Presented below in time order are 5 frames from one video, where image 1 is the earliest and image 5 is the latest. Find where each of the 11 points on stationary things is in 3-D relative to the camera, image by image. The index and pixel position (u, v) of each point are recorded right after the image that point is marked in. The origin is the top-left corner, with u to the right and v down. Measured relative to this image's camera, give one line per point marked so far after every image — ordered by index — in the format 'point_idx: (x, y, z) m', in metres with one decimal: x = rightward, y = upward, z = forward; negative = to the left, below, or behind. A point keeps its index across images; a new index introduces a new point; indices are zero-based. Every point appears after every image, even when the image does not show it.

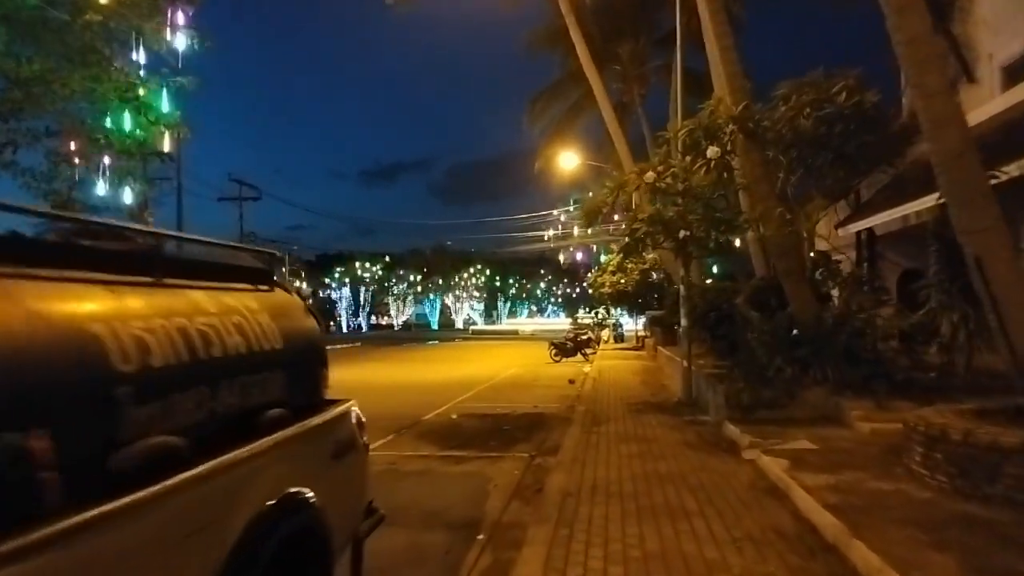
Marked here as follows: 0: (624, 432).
0: (+2.2, -2.8, +15.4) m
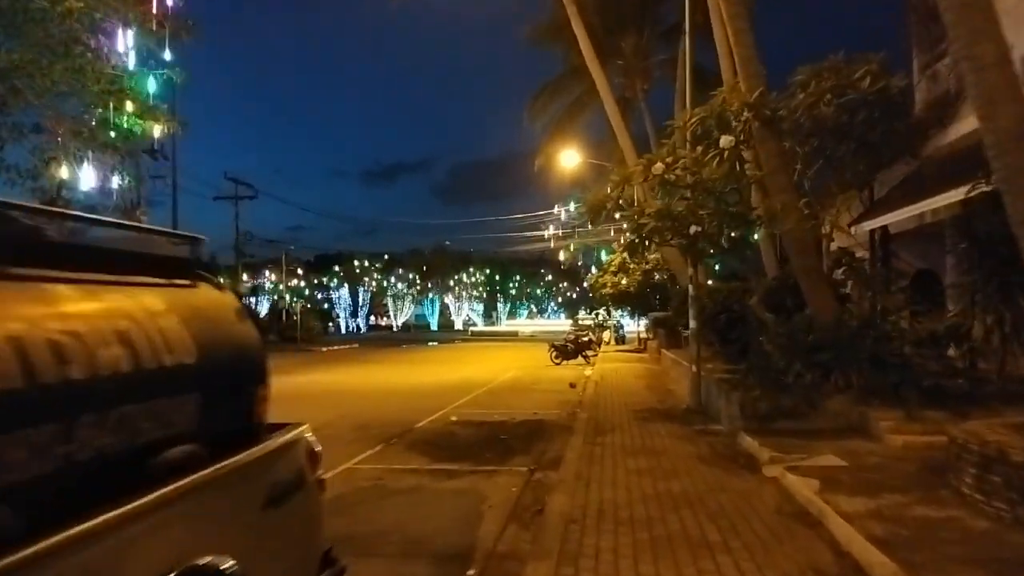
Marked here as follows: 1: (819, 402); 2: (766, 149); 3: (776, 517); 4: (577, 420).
0: (+2.1, -2.8, +14.2) m
1: (+5.6, -2.1, +14.4) m
2: (+4.9, +2.7, +15.5) m
3: (+3.0, -2.6, +8.9) m
4: (+1.5, -3.1, +18.5) m
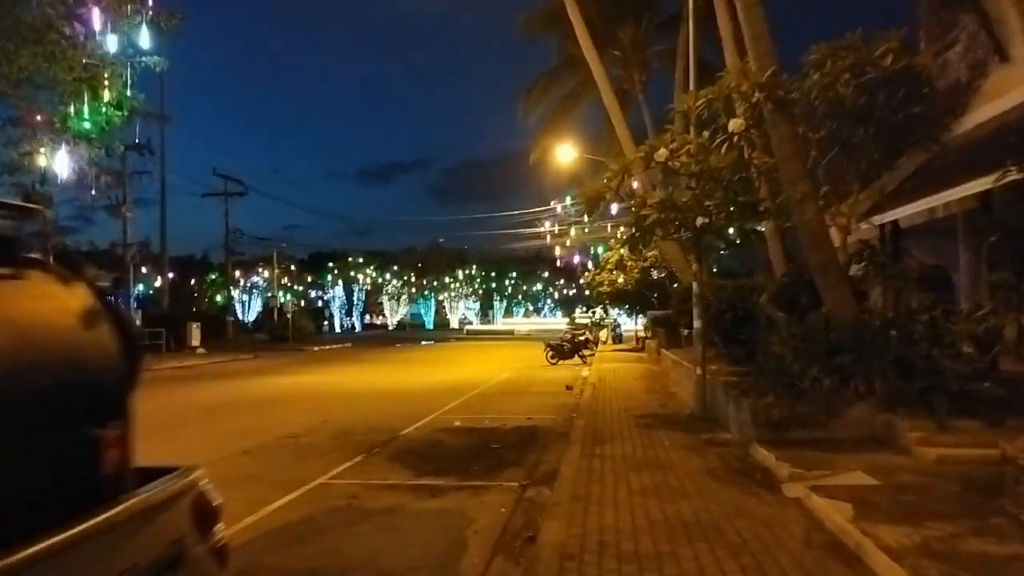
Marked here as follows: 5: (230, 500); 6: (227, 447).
0: (+2.0, -2.7, +13.0) m
1: (+5.4, -2.0, +13.2) m
2: (+4.8, +2.8, +14.2) m
3: (+2.8, -2.5, +7.7) m
4: (+1.4, -3.0, +17.2) m
5: (-4.2, -3.1, +11.7) m
6: (-5.9, -3.4, +16.5) m
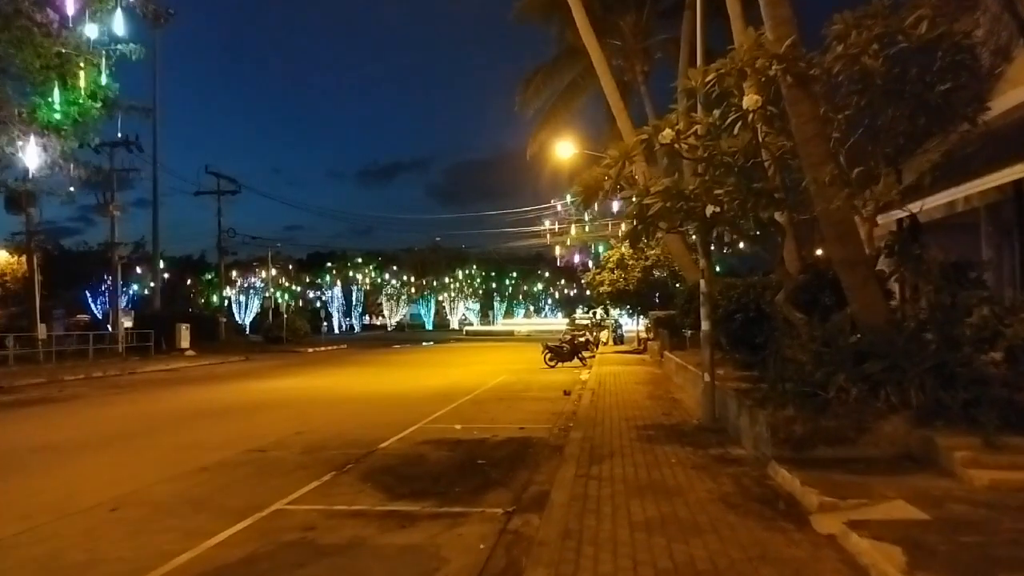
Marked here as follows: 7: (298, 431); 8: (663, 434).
0: (+1.8, -2.7, +11.4) m
1: (+5.2, -2.0, +11.6) m
2: (+4.6, +2.8, +12.6) m
3: (+2.6, -2.5, +6.1) m
4: (+1.1, -3.0, +15.7) m
5: (-4.4, -3.1, +10.1) m
6: (-6.2, -3.3, +14.9) m
7: (-5.1, -3.4, +18.9) m
8: (+2.9, -2.8, +15.3) m
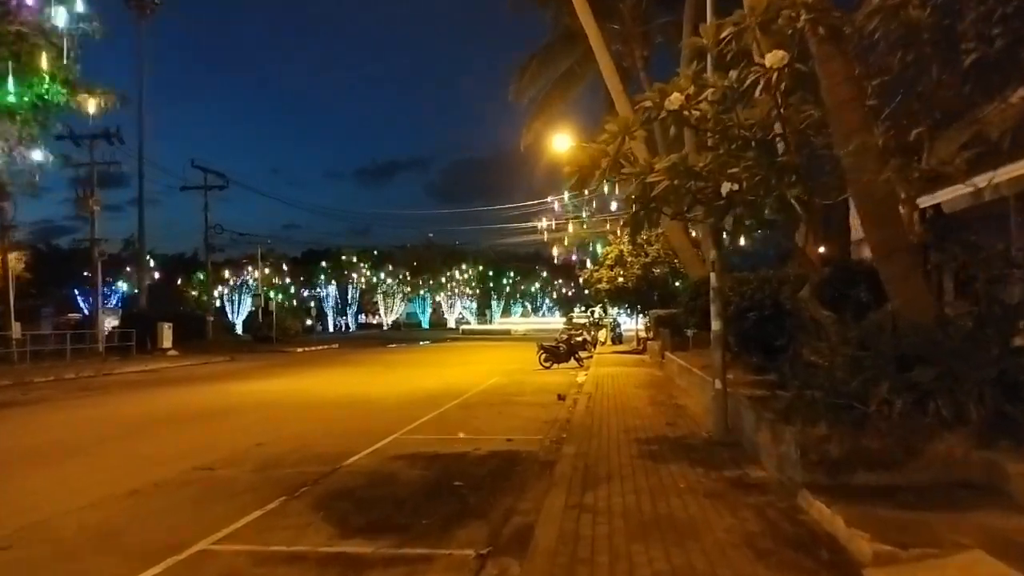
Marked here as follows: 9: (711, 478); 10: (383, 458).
0: (+1.5, -2.6, +9.4) m
1: (+4.9, -1.9, +9.6) m
2: (+4.3, +2.9, +10.6) m
3: (+2.4, -2.4, +4.1) m
4: (+0.9, -2.9, +13.7) m
5: (-4.7, -3.0, +8.1) m
6: (-6.4, -3.2, +12.9) m
7: (-5.4, -3.3, +16.9) m
8: (+2.6, -2.7, +13.3) m
9: (+2.7, -2.6, +11.0) m
10: (-2.4, -3.1, +14.5) m
